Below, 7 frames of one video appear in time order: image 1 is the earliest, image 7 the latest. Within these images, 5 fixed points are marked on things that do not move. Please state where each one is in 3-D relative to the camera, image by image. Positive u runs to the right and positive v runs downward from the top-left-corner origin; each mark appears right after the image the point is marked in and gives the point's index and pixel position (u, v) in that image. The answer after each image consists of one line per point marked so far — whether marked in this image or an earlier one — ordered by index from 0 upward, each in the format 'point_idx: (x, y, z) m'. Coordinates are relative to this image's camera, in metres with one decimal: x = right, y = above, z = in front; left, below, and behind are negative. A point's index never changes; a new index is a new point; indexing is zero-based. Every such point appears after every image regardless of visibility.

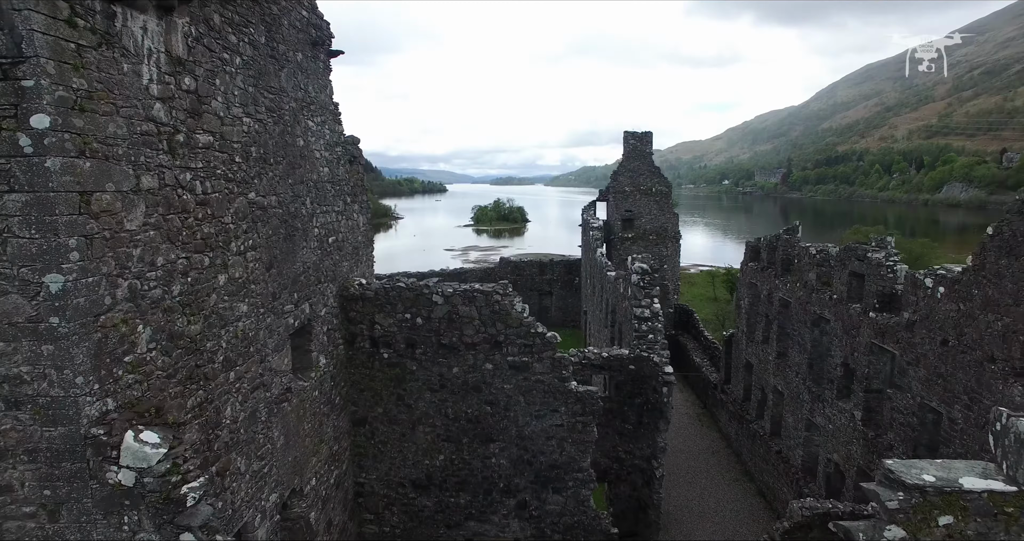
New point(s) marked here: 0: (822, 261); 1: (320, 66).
0: (+4.3, +0.1, +7.4) m
1: (-1.6, +1.7, +4.5) m
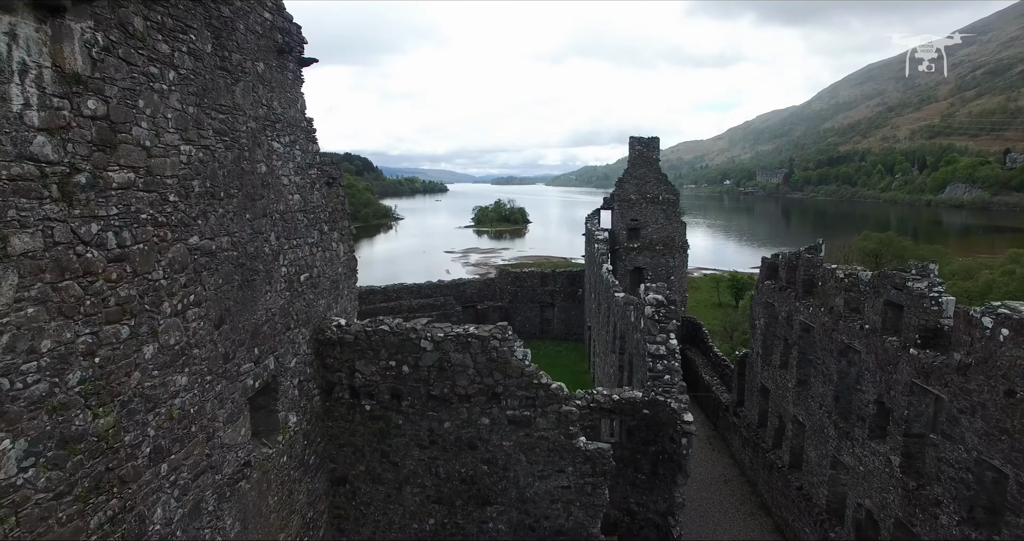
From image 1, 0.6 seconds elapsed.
0: (+4.3, -0.2, +6.8) m
1: (-1.6, +1.4, +3.9) m
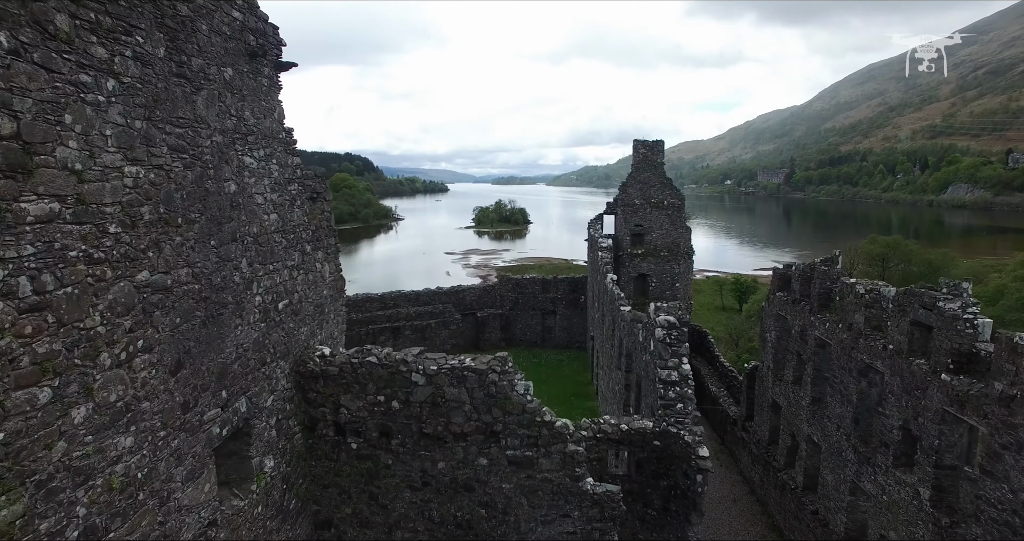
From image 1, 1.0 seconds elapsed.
0: (+4.3, -0.4, +6.4) m
1: (-1.6, +1.2, +3.5) m
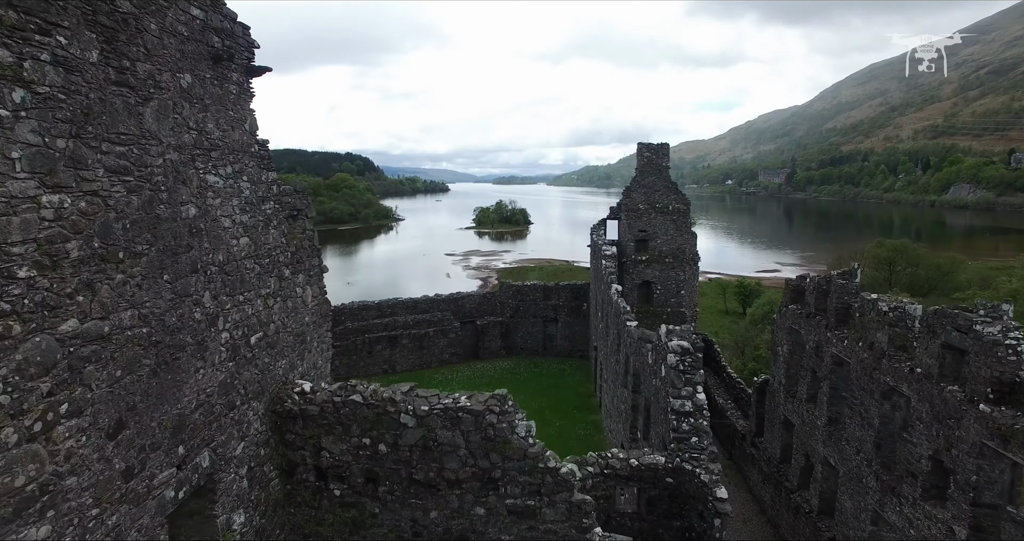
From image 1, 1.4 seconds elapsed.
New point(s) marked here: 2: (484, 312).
0: (+4.3, -0.6, +6.0) m
1: (-1.6, +1.0, +3.1) m
2: (-0.8, -1.1, +14.6) m
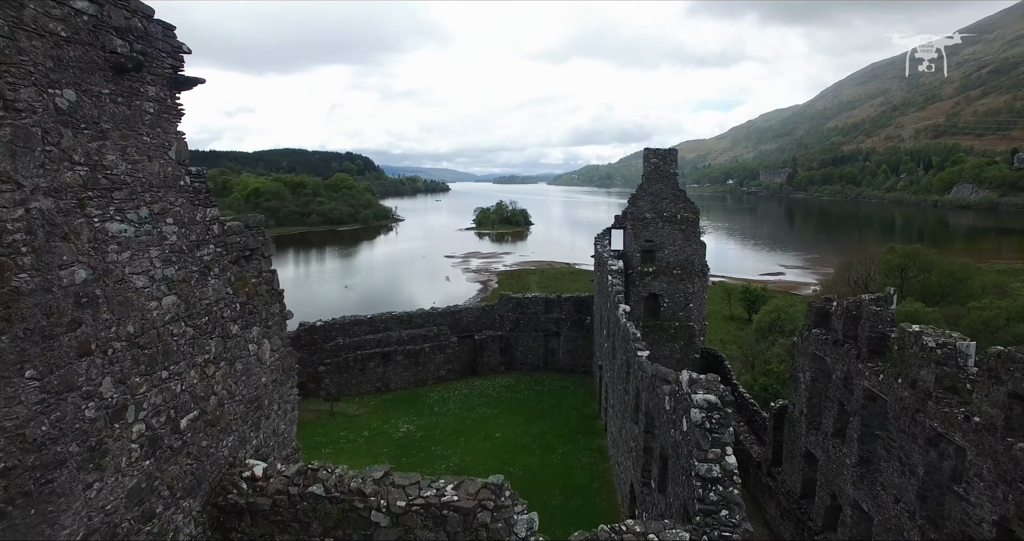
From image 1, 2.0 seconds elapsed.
0: (+4.3, -0.9, +5.3) m
1: (-1.6, +0.7, +2.4) m
2: (-0.8, -1.4, +13.9) m
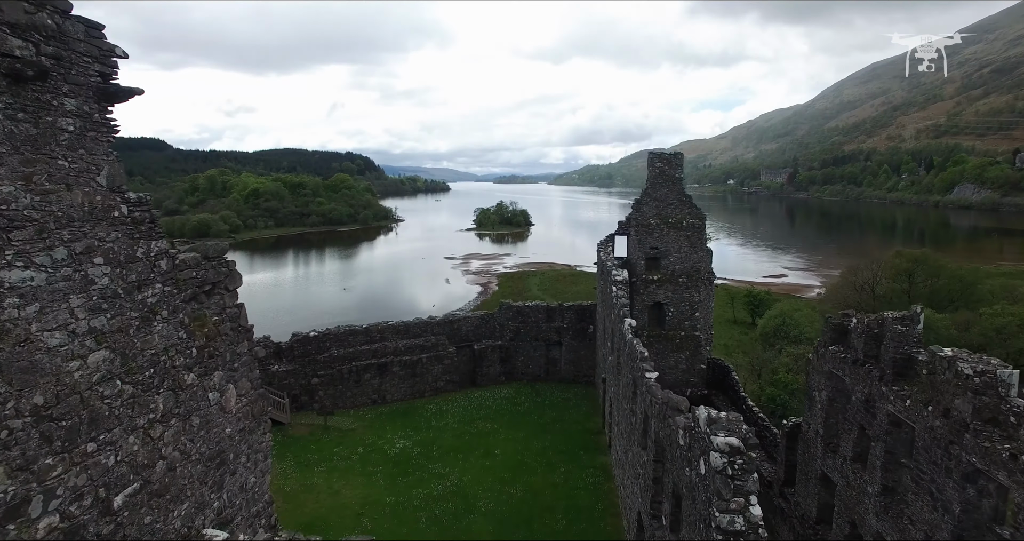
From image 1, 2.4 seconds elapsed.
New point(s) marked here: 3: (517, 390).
0: (+4.3, -1.1, +4.9) m
1: (-1.6, +0.5, +2.0) m
2: (-0.8, -1.6, +13.5) m
3: (+0.1, -3.0, +13.3) m
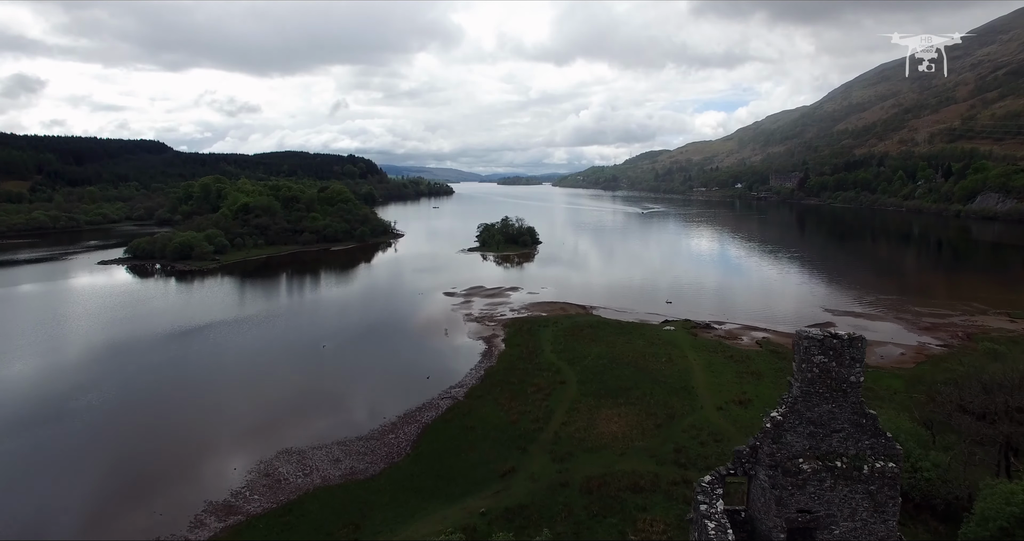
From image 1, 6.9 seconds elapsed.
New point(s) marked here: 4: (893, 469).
0: (+4.6, -4.8, -1.1) m
1: (-1.3, -3.2, -3.9) m
2: (-0.4, -5.3, +7.5) m
3: (+0.5, -6.7, +7.3) m
4: (+5.0, -2.5, +6.9) m
